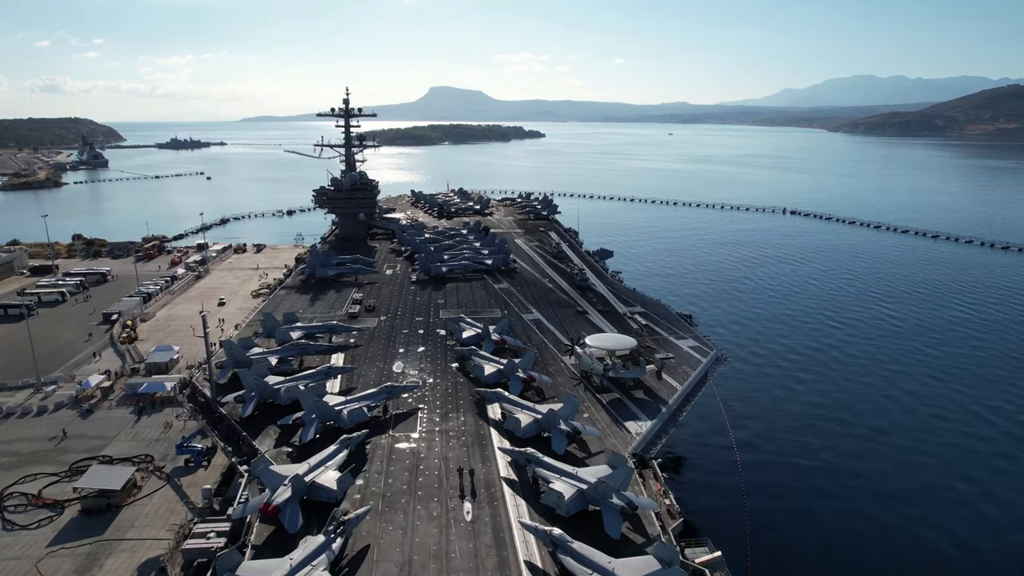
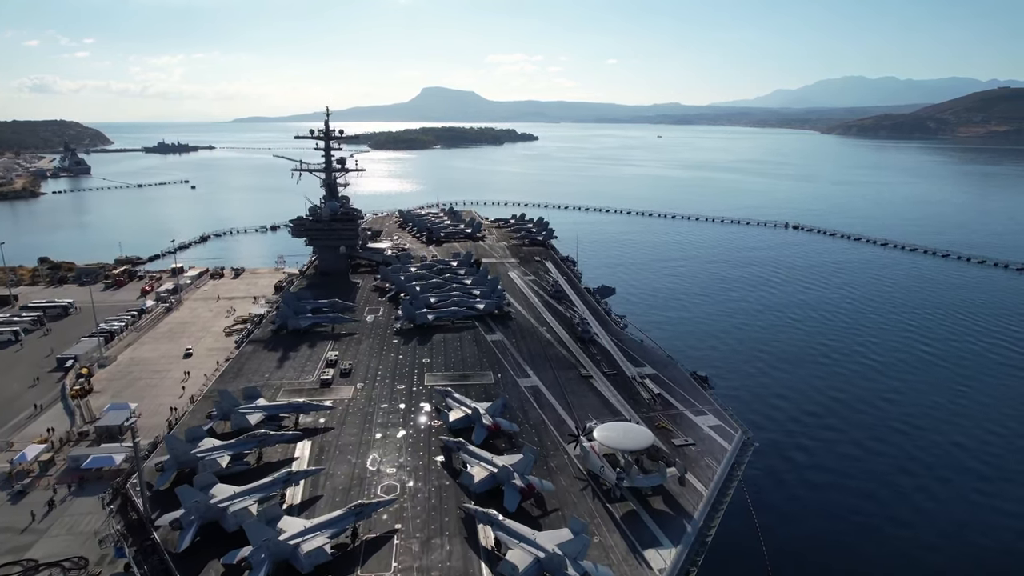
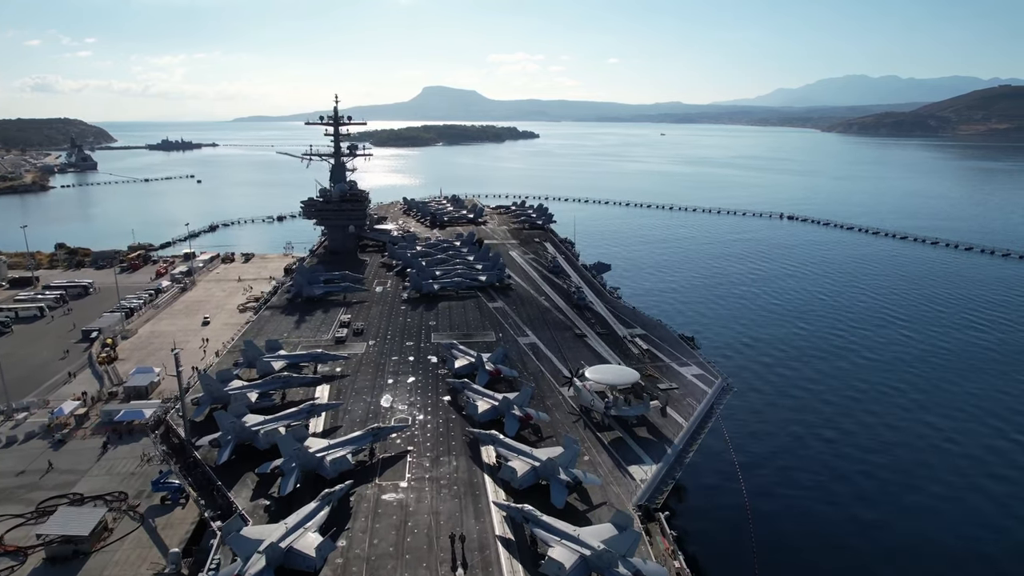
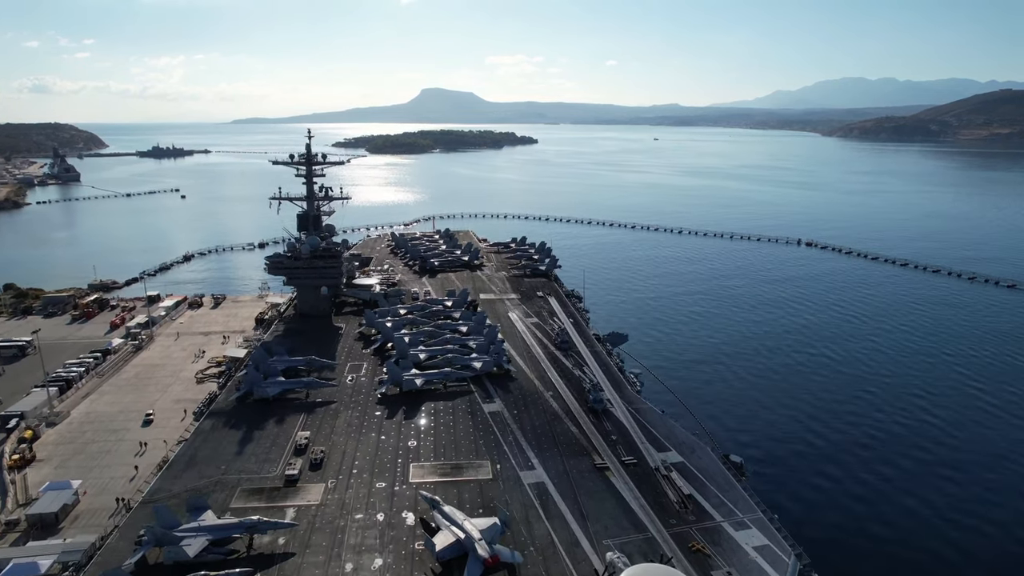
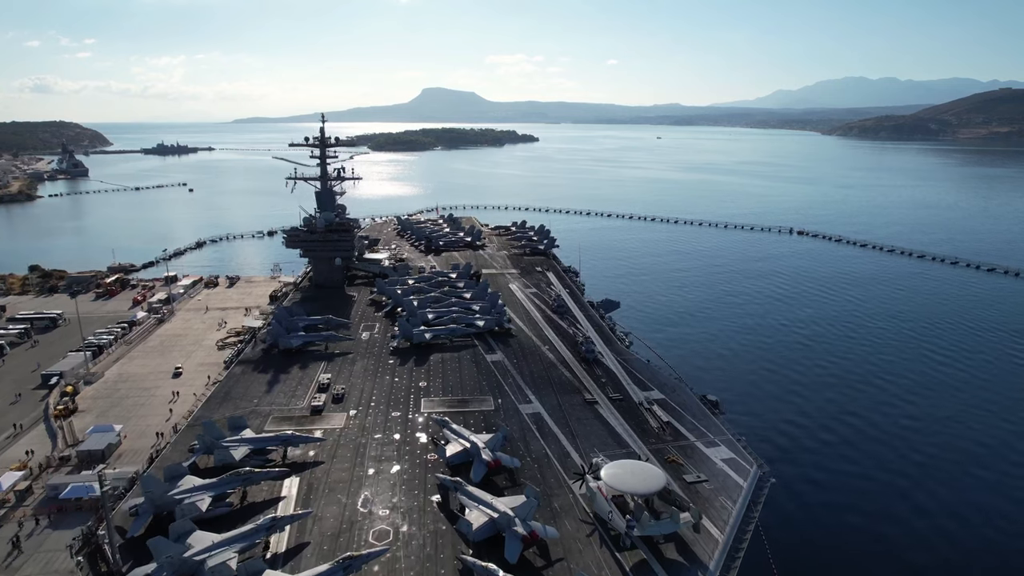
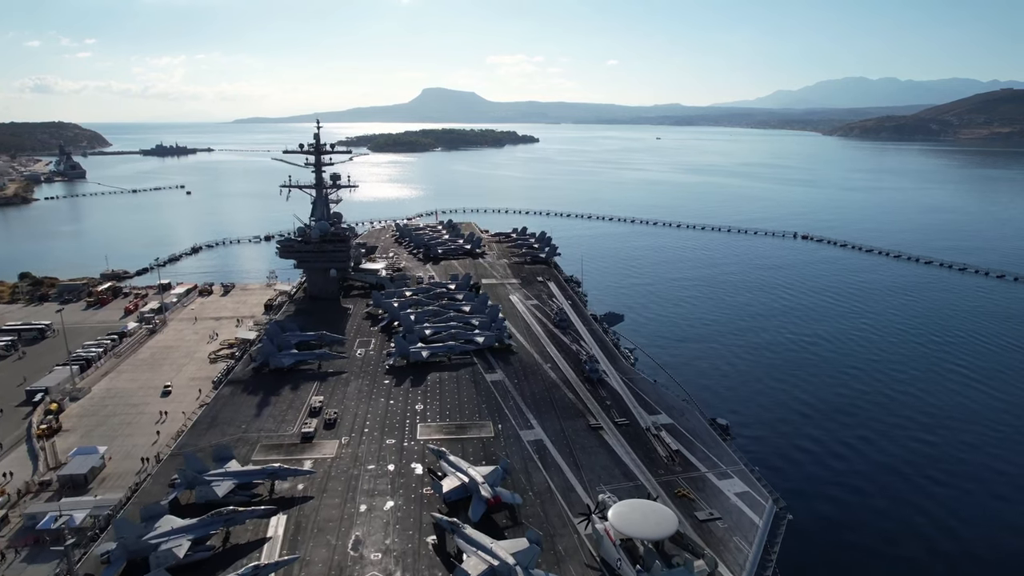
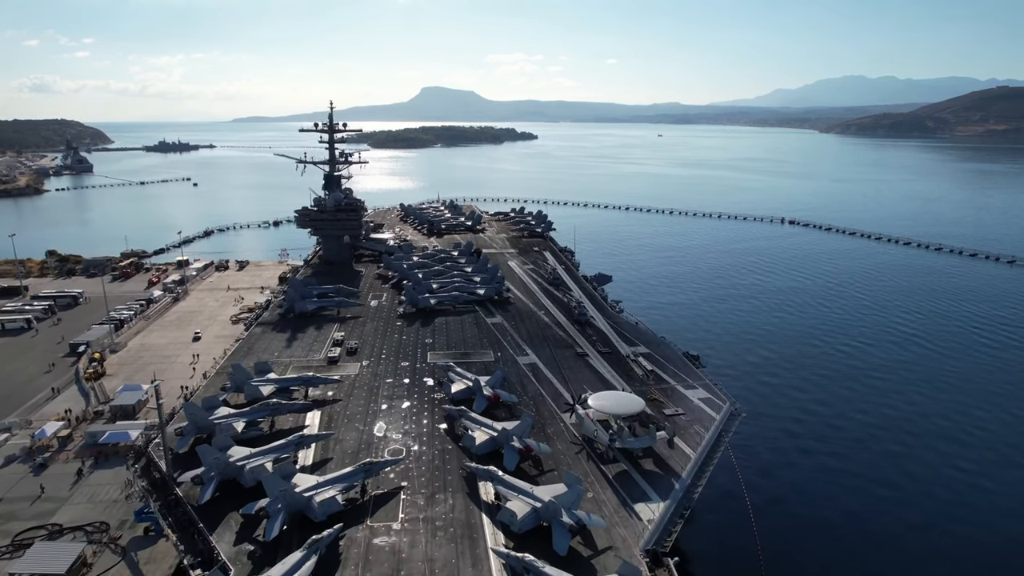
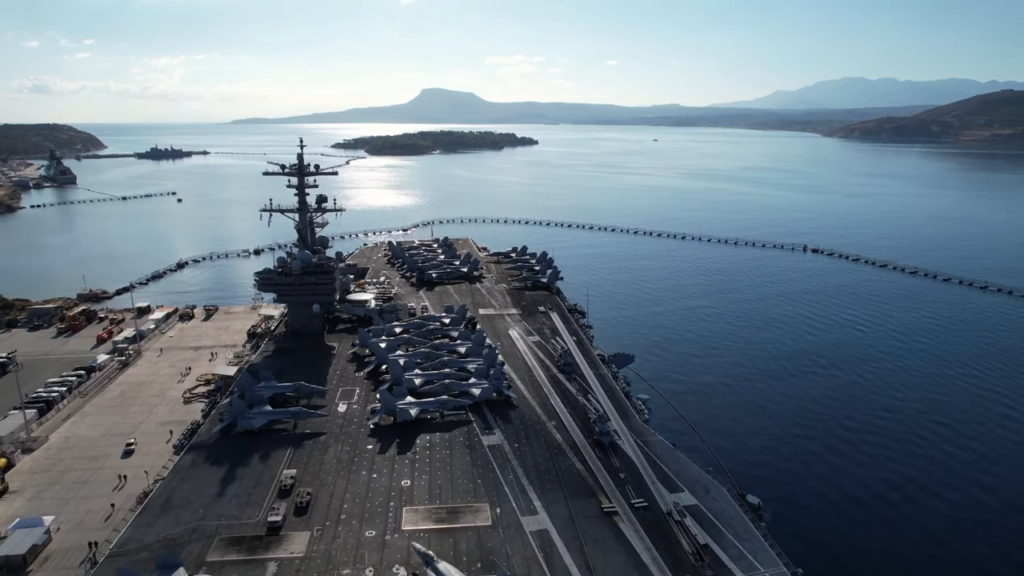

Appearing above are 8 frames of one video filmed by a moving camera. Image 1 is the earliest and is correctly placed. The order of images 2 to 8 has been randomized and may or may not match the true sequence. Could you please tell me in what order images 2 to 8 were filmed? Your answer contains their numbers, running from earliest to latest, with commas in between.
3, 7, 2, 5, 6, 4, 8
